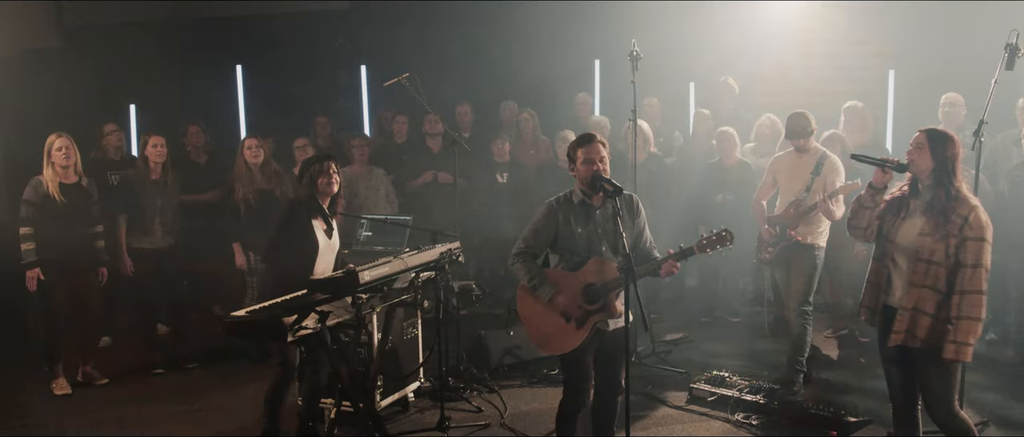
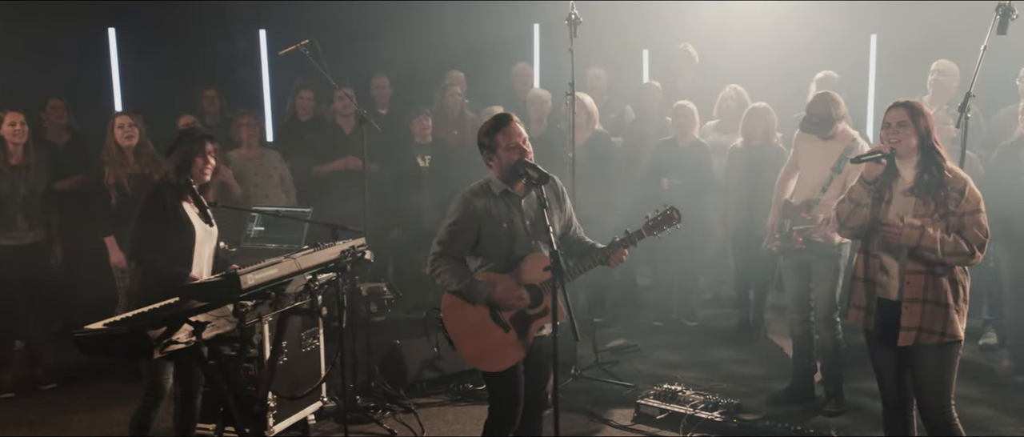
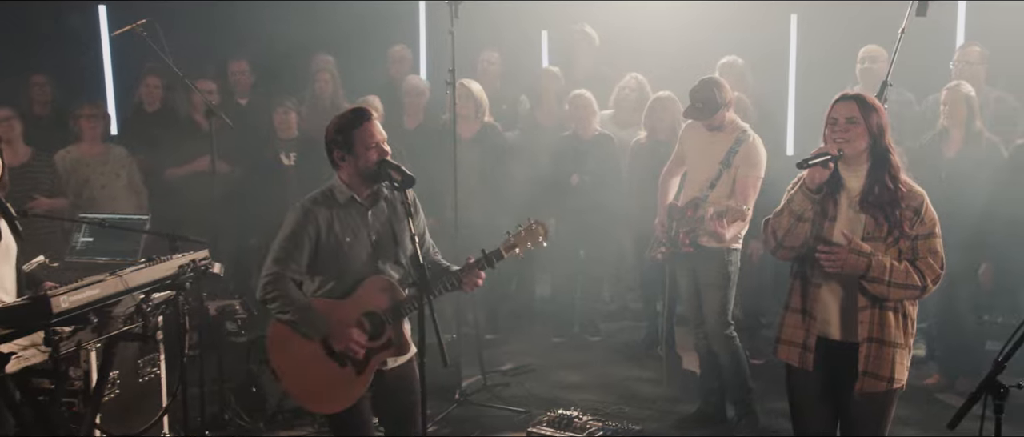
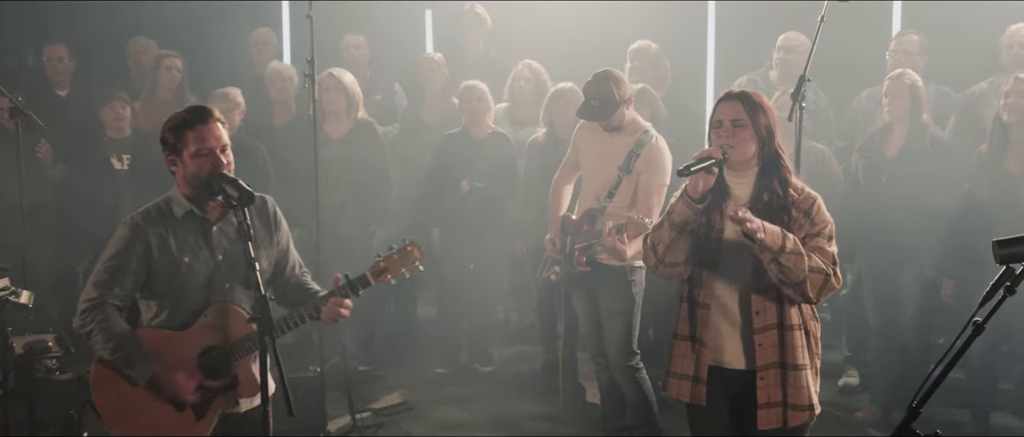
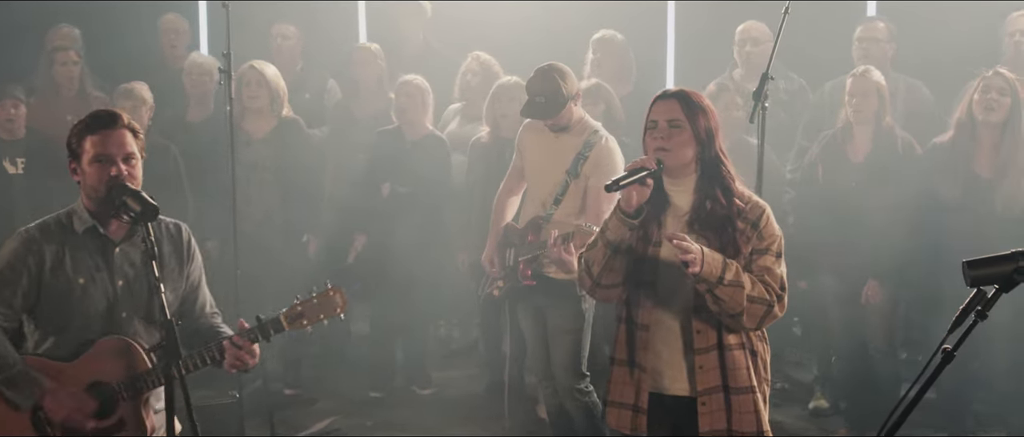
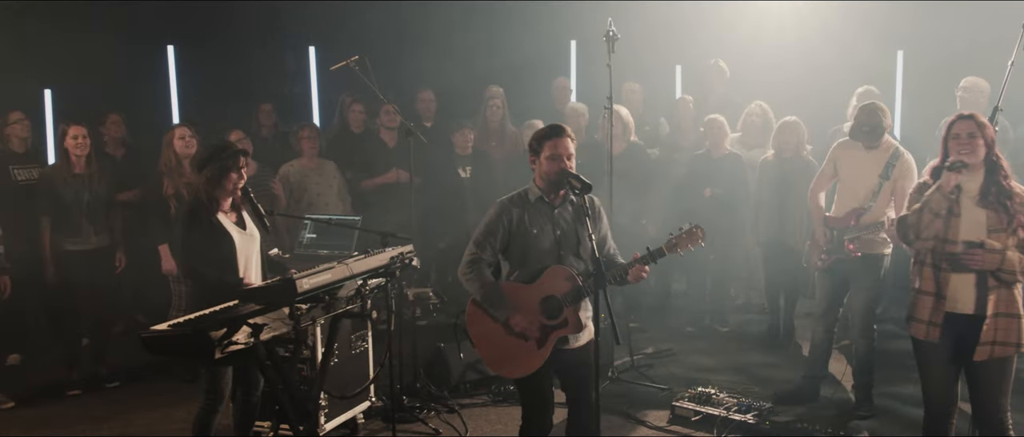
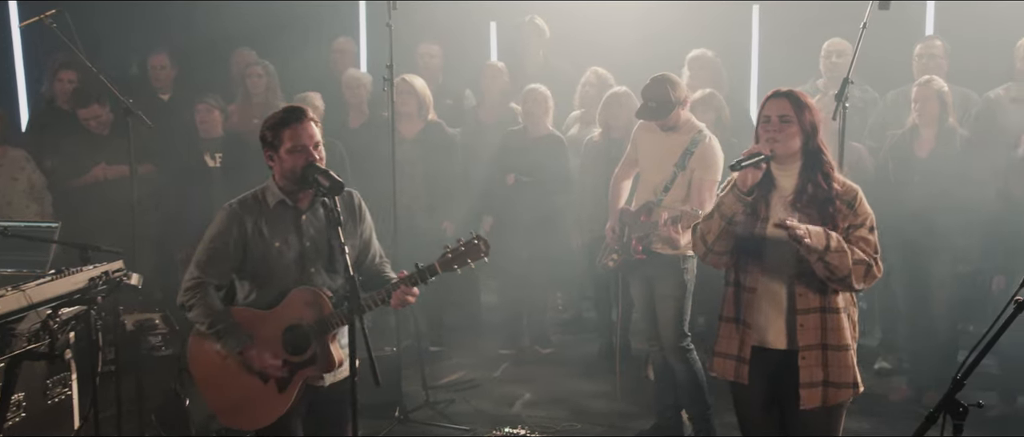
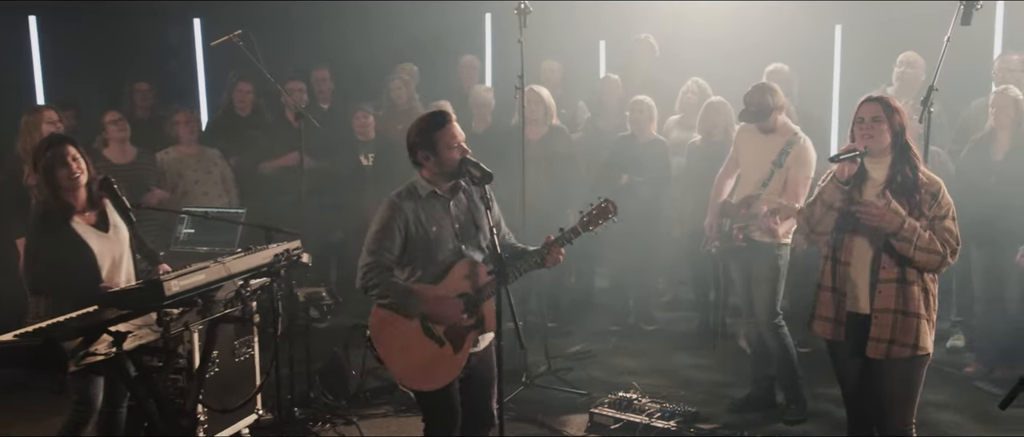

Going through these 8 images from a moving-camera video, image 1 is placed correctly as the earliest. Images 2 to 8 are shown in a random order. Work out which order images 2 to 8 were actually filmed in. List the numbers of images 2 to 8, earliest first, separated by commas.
6, 2, 8, 3, 7, 4, 5
